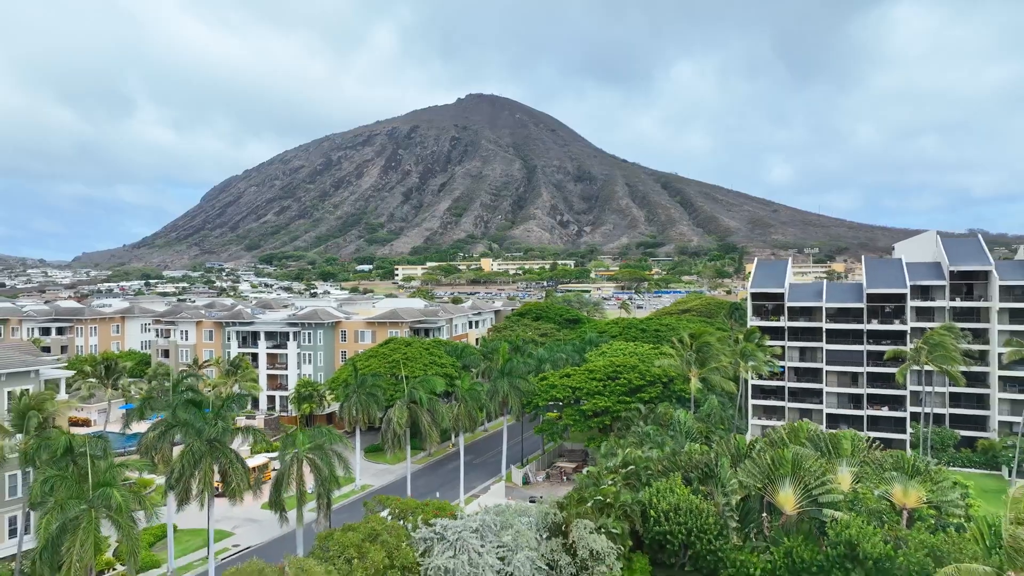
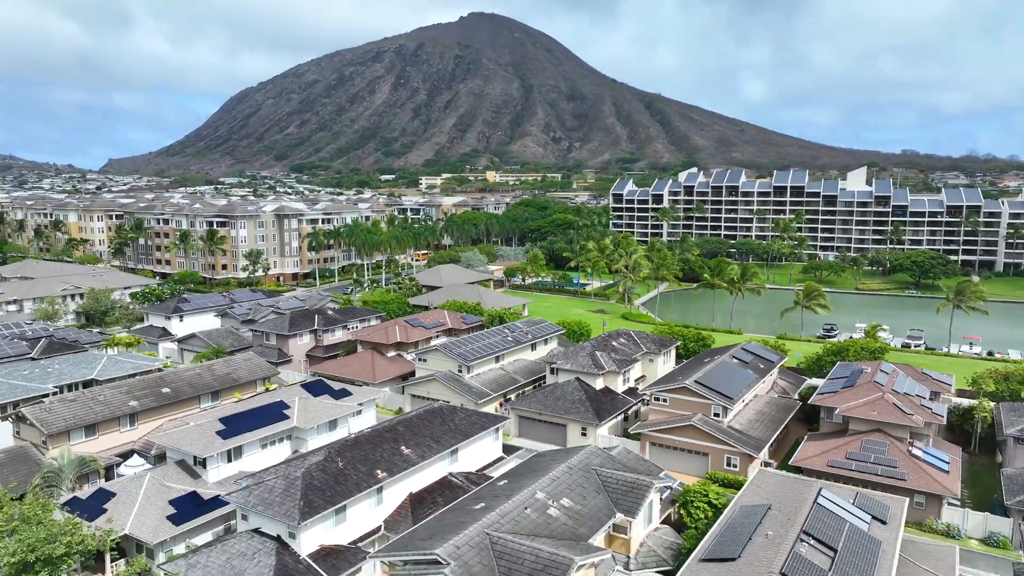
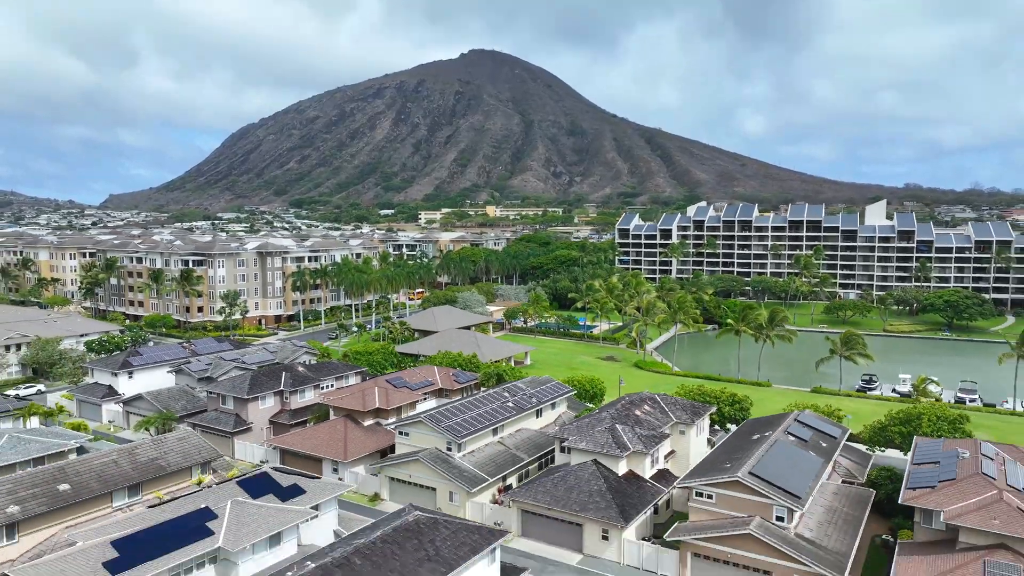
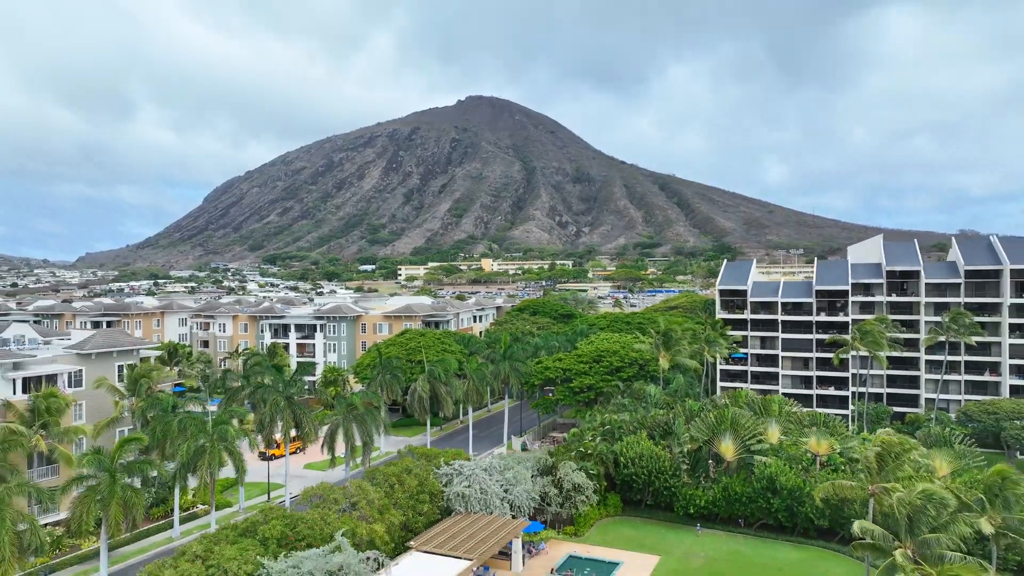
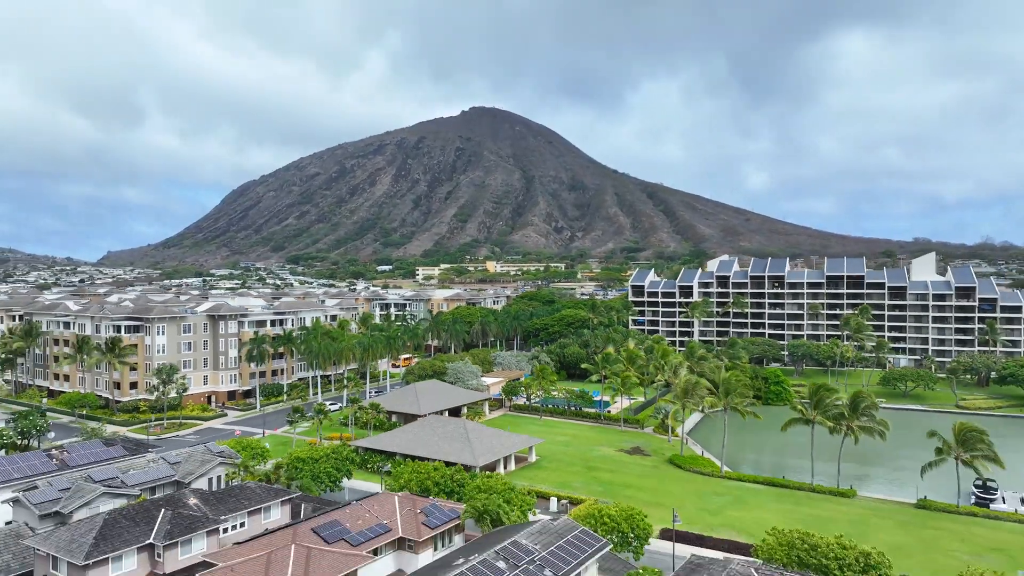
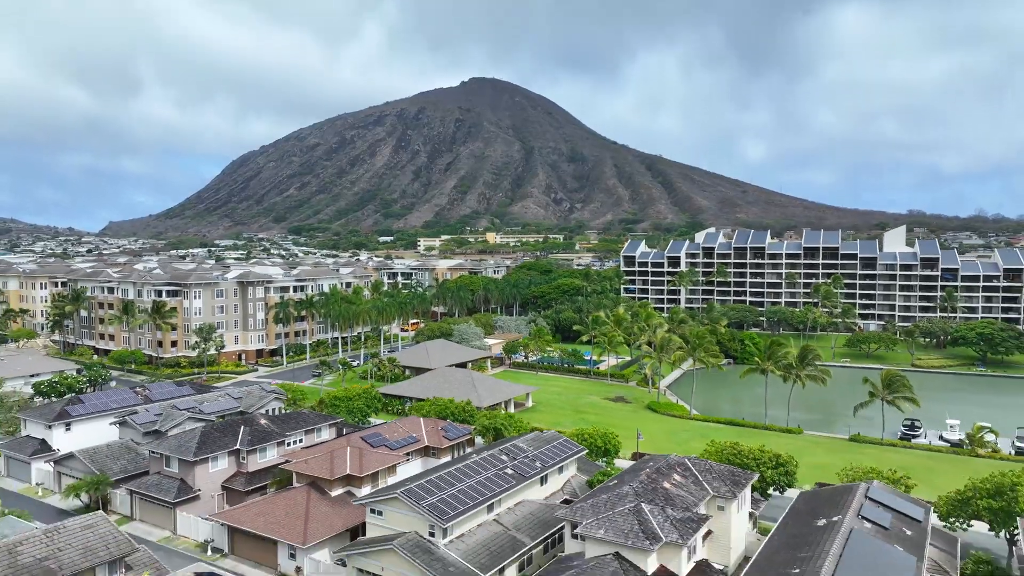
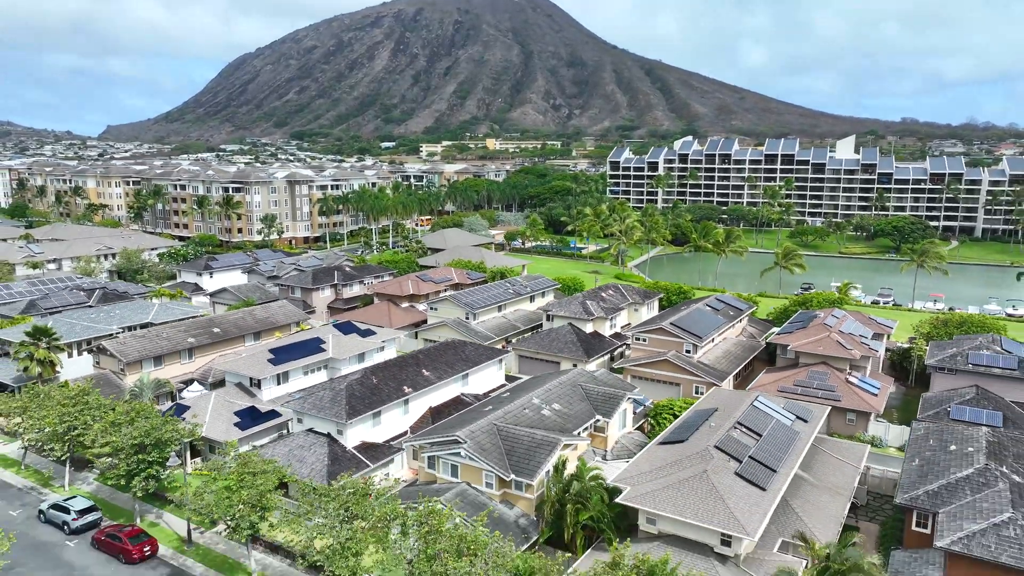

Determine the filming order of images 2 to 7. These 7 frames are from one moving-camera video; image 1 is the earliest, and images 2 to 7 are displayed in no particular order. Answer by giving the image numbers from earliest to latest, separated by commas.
4, 5, 6, 3, 2, 7
